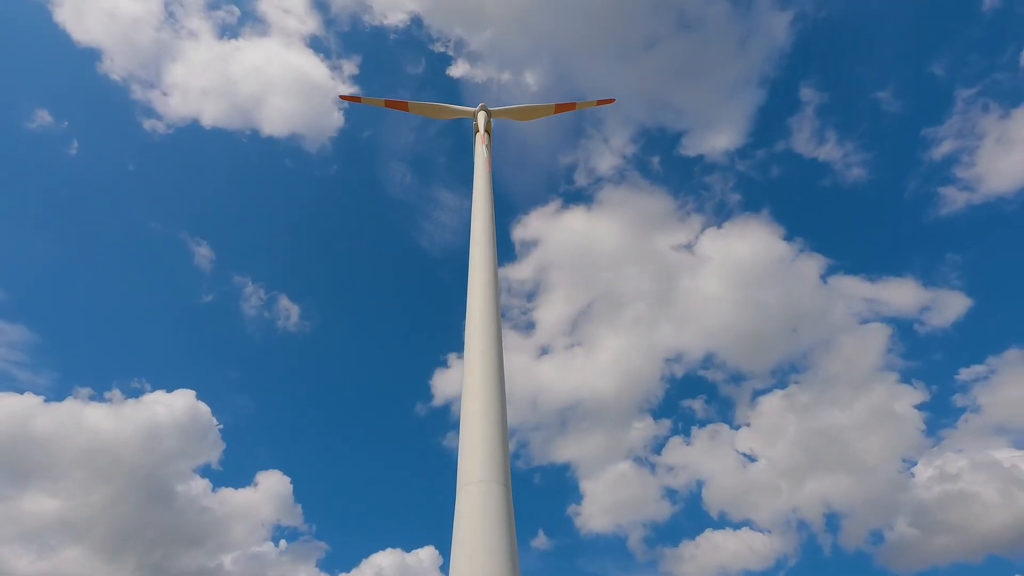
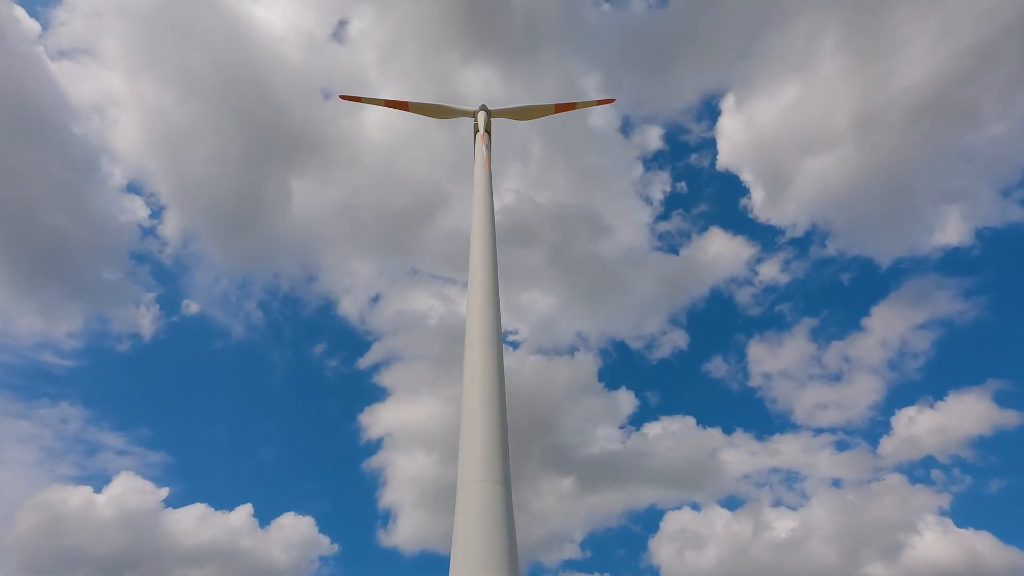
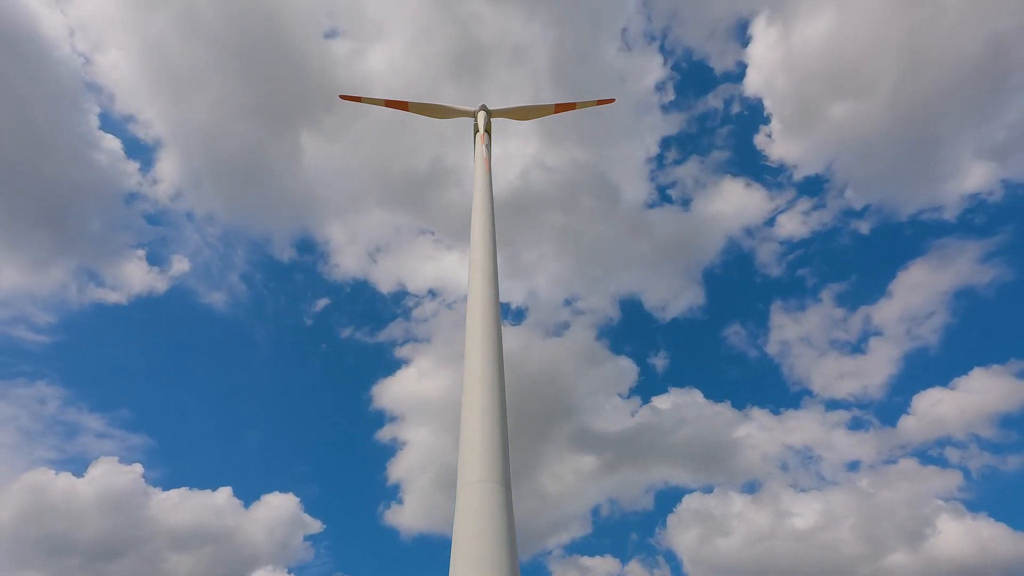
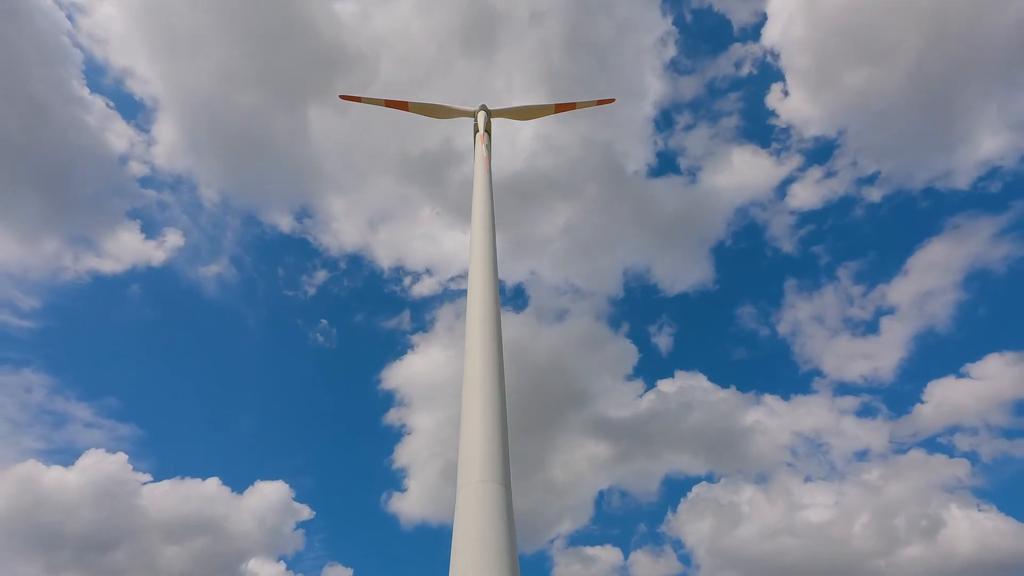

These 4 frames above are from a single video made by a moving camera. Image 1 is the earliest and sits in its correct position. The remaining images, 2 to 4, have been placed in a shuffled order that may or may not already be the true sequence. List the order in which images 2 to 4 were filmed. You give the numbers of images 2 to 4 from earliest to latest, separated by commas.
4, 3, 2
